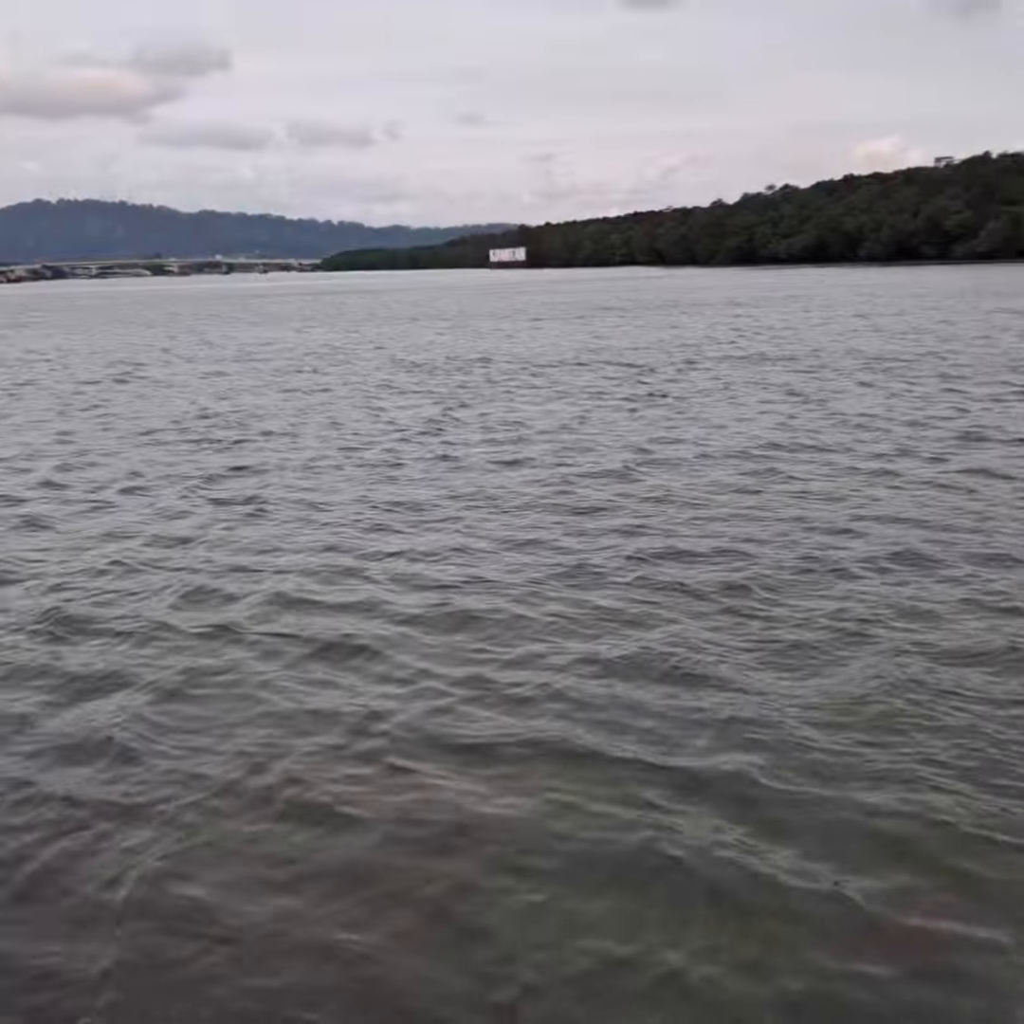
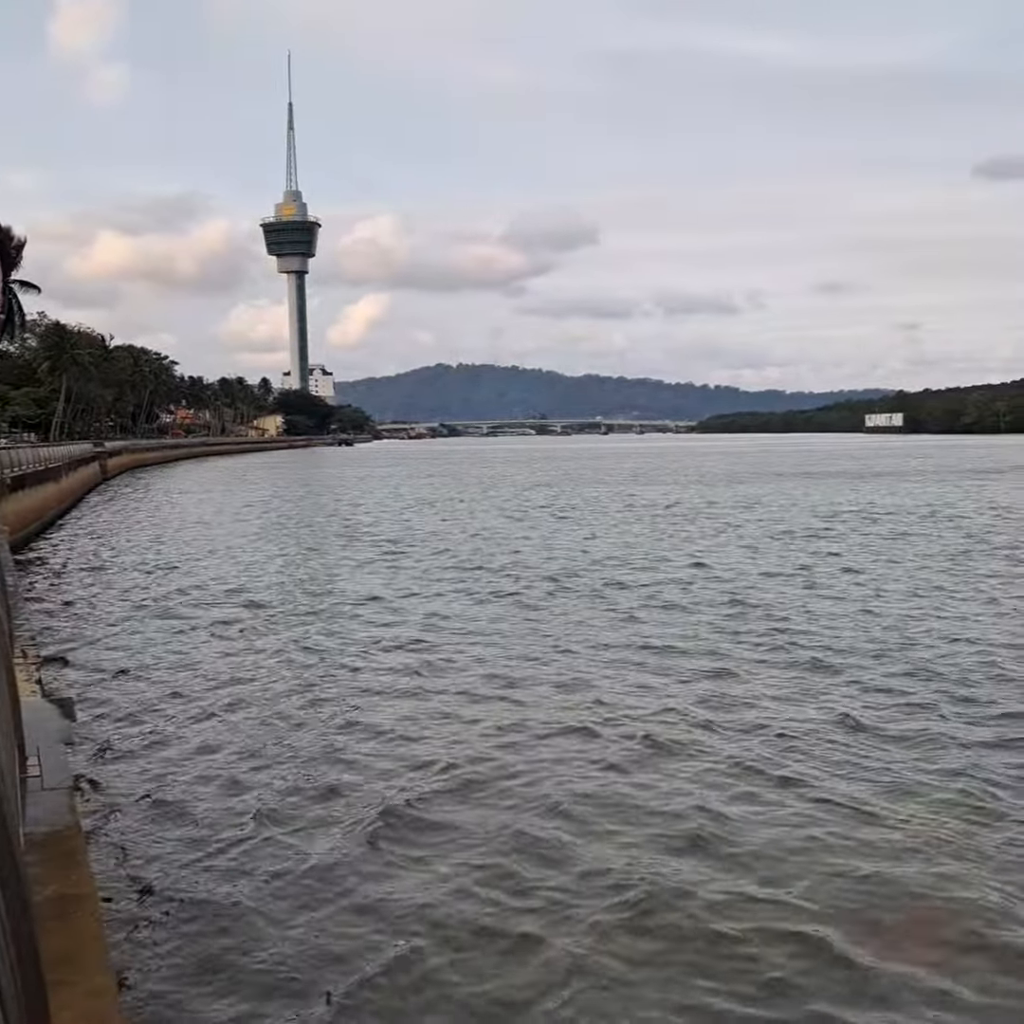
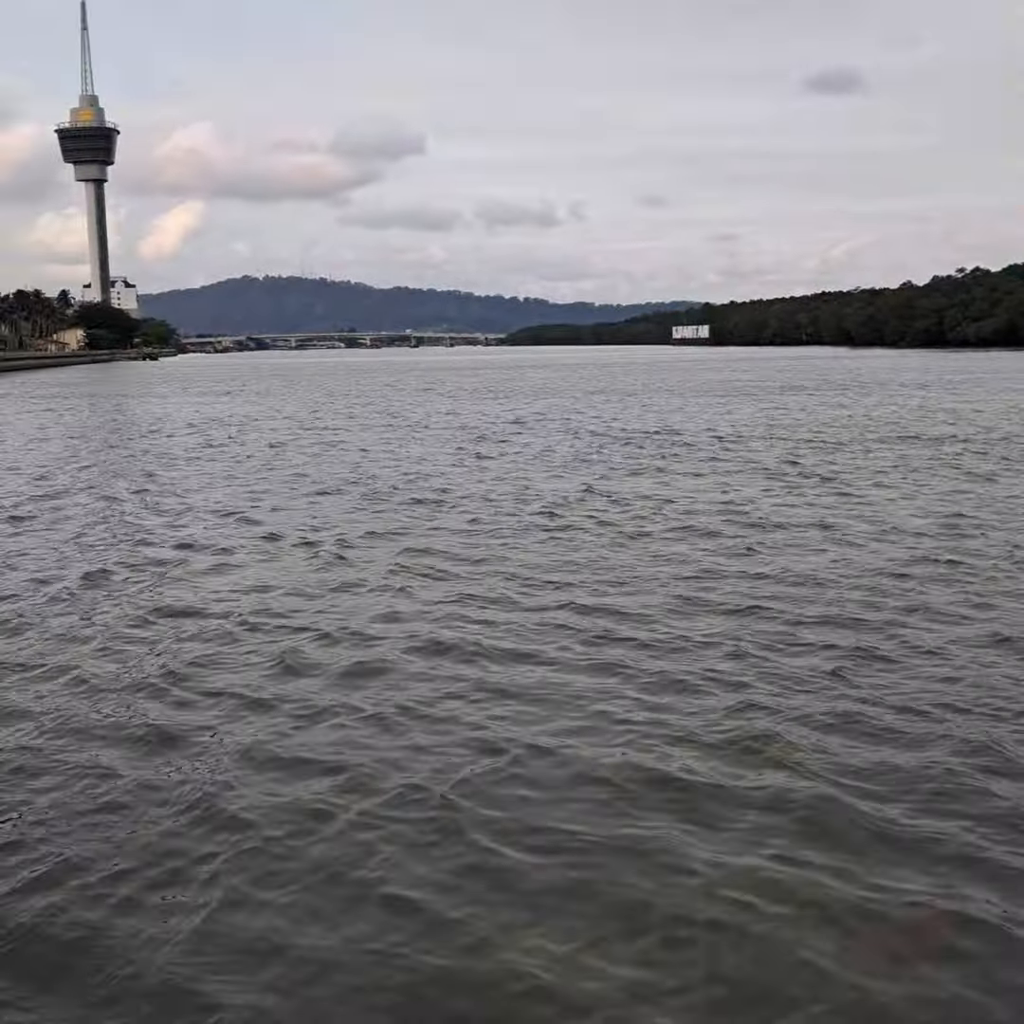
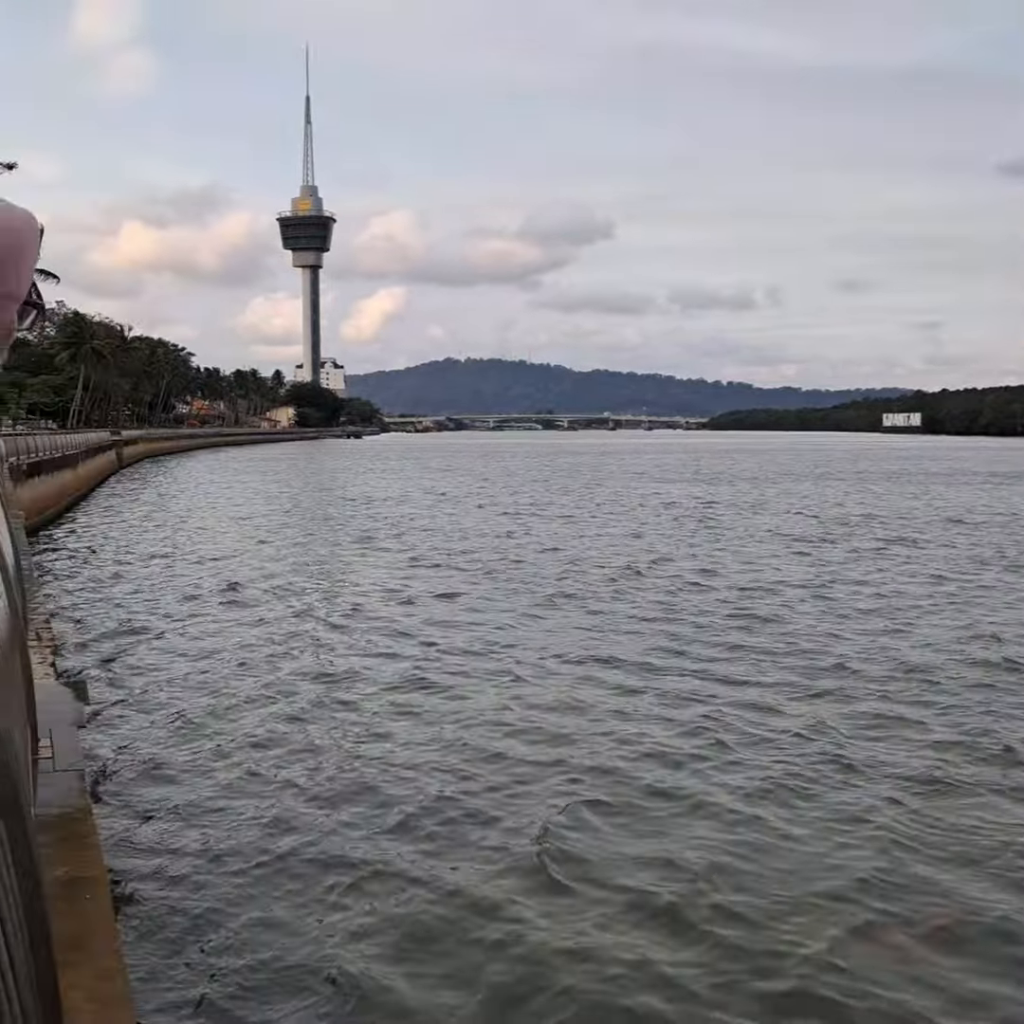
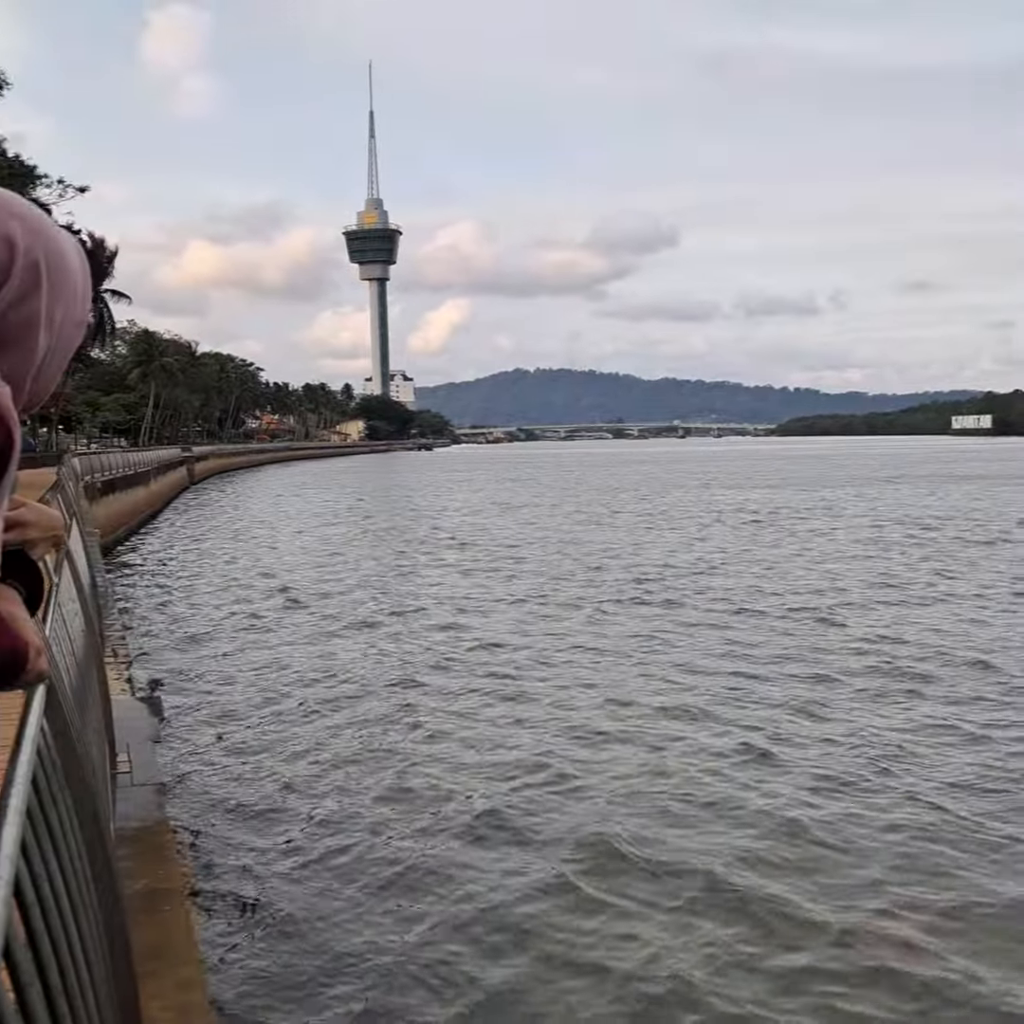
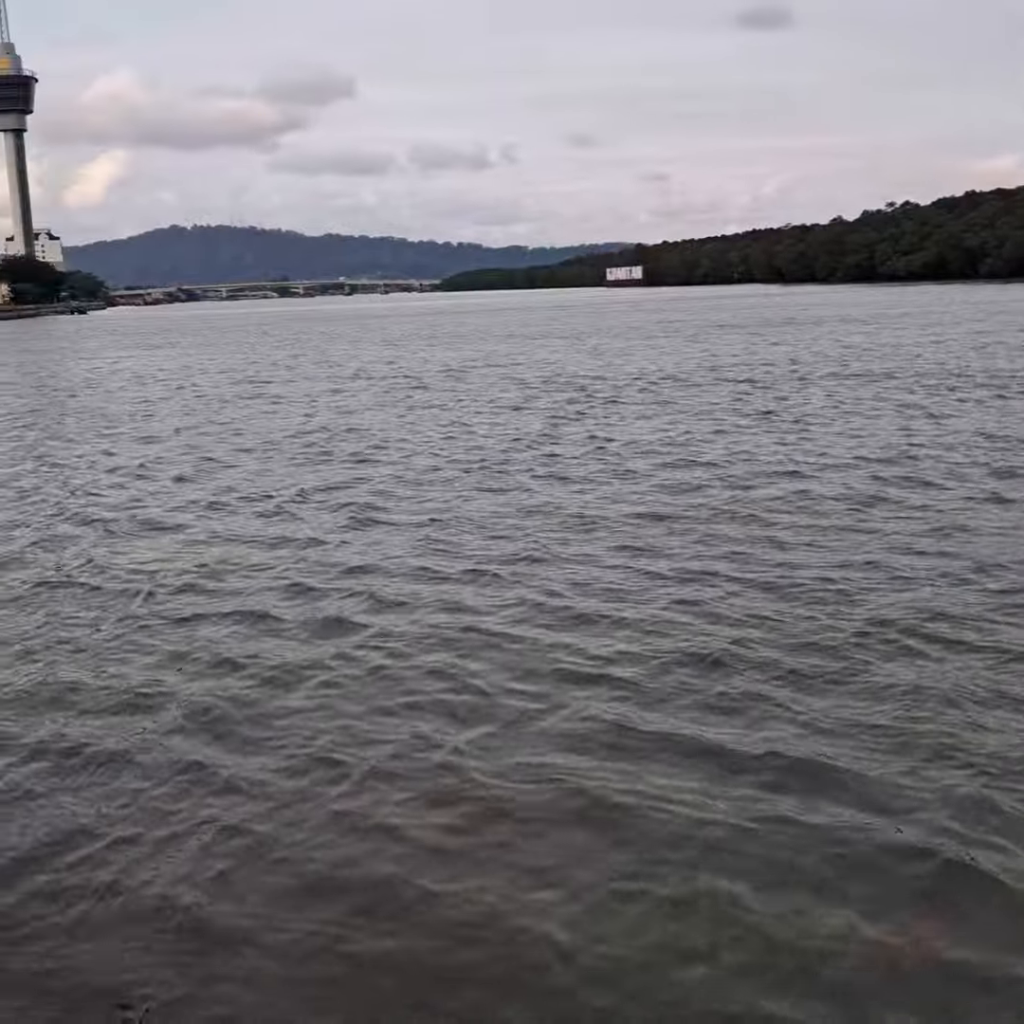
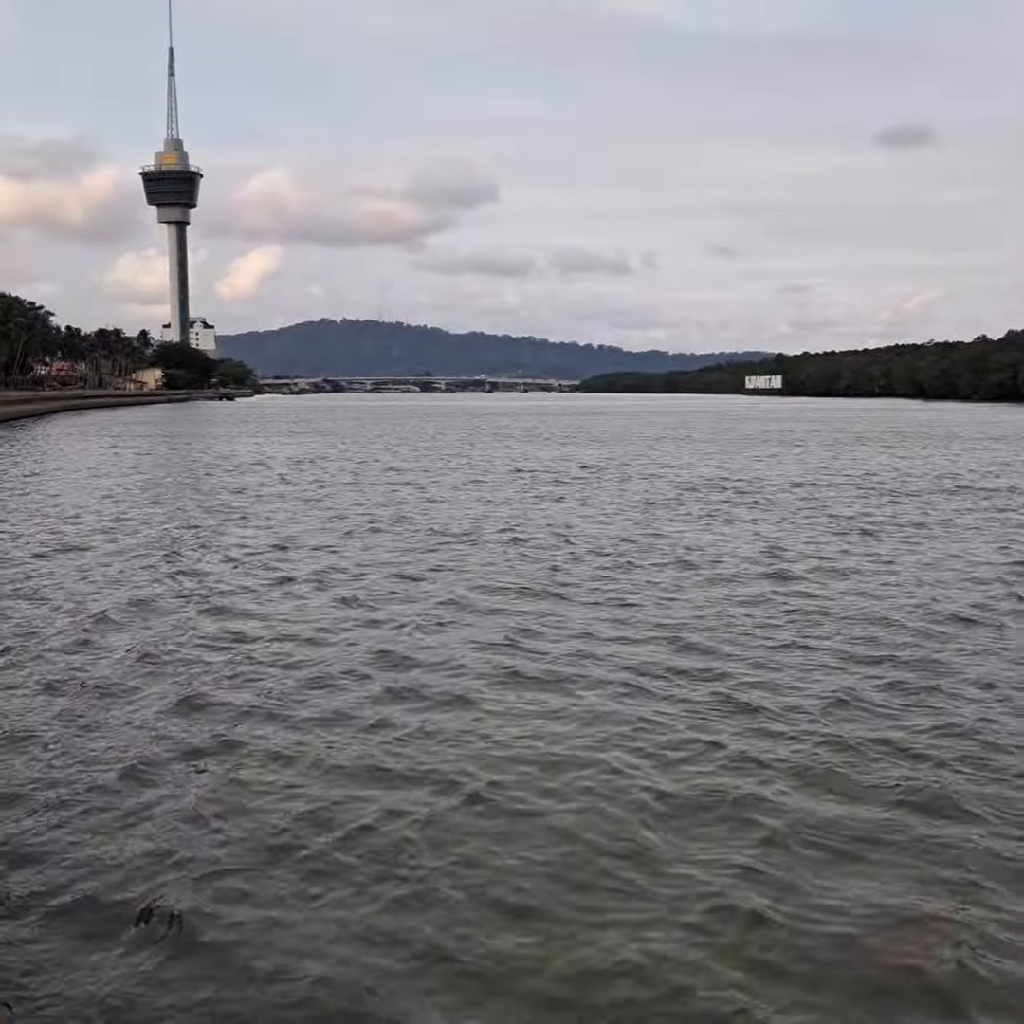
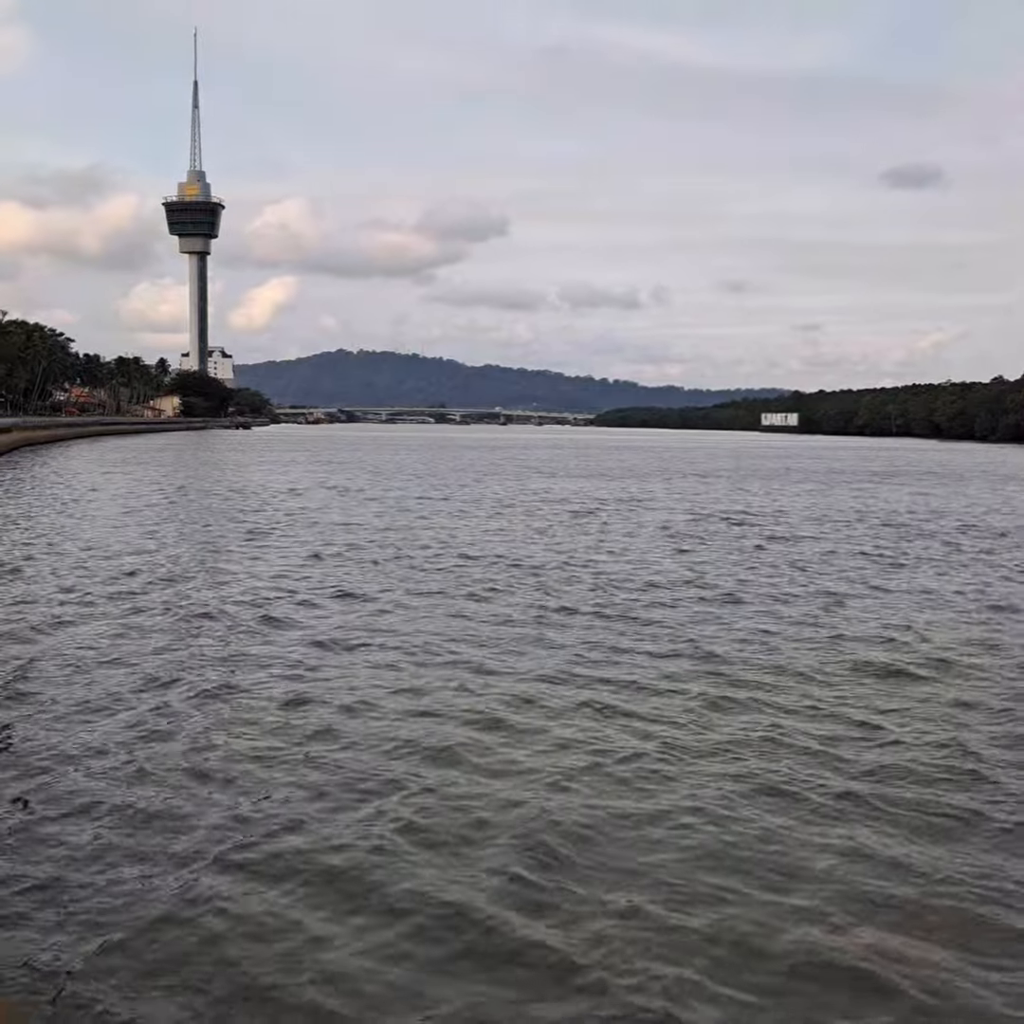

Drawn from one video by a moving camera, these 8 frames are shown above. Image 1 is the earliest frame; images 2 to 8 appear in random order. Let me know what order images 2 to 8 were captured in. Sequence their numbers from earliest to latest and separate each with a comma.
6, 3, 7, 8, 4, 5, 2
